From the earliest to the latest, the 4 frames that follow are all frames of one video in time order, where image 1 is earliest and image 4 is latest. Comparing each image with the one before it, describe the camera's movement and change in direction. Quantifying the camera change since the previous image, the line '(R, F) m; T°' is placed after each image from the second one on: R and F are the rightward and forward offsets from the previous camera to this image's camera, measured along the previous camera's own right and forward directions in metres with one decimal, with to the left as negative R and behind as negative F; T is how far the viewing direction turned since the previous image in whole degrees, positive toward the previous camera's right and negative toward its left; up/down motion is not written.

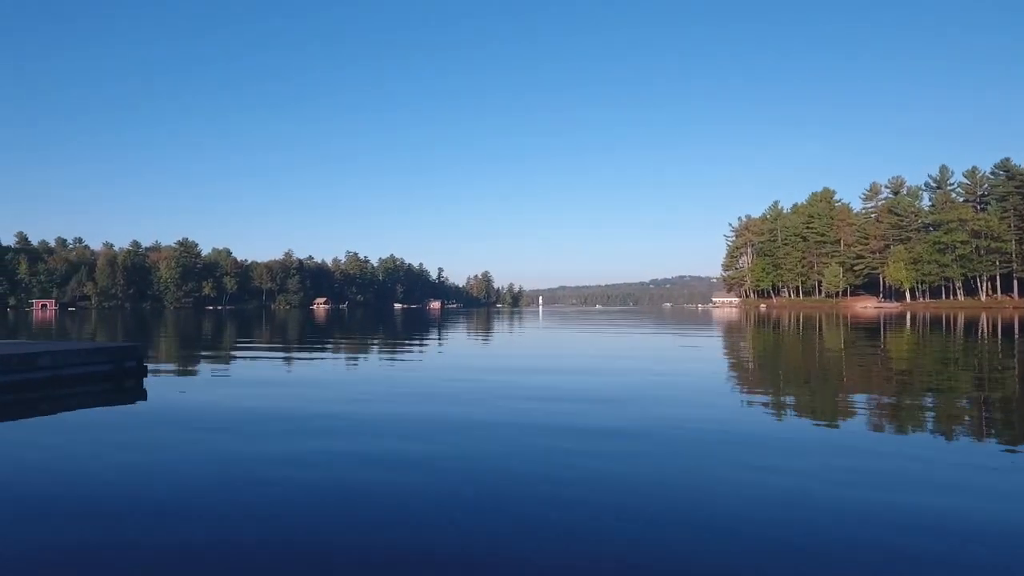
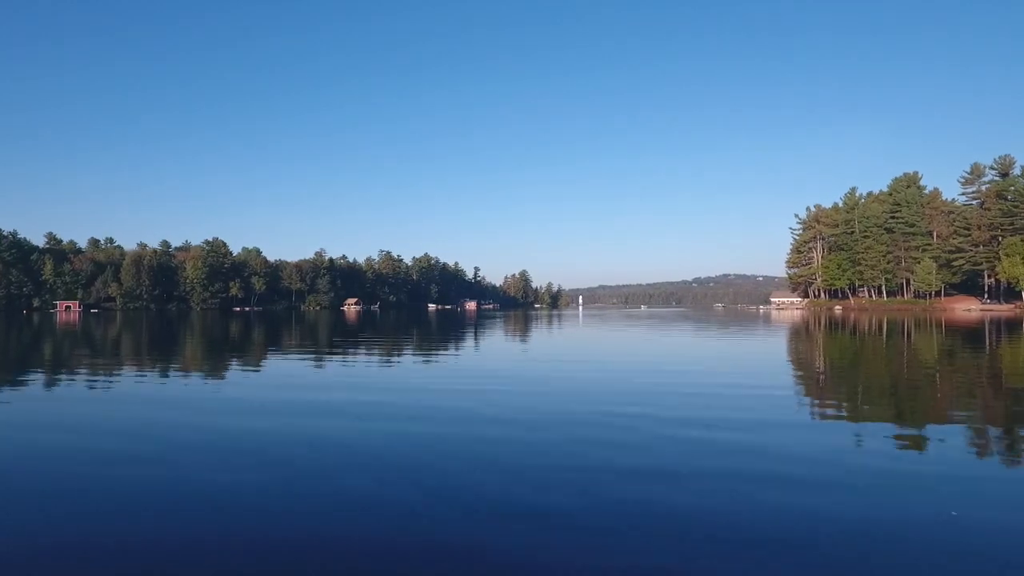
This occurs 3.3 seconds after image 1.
(0.0, +2.6) m; -3°
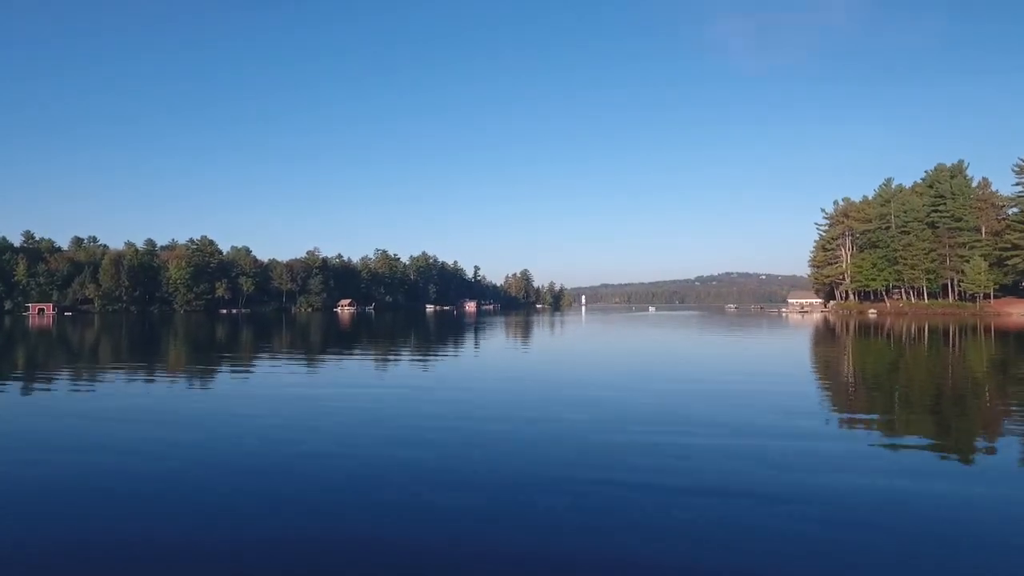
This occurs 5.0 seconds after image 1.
(0.0, +2.1) m; 0°
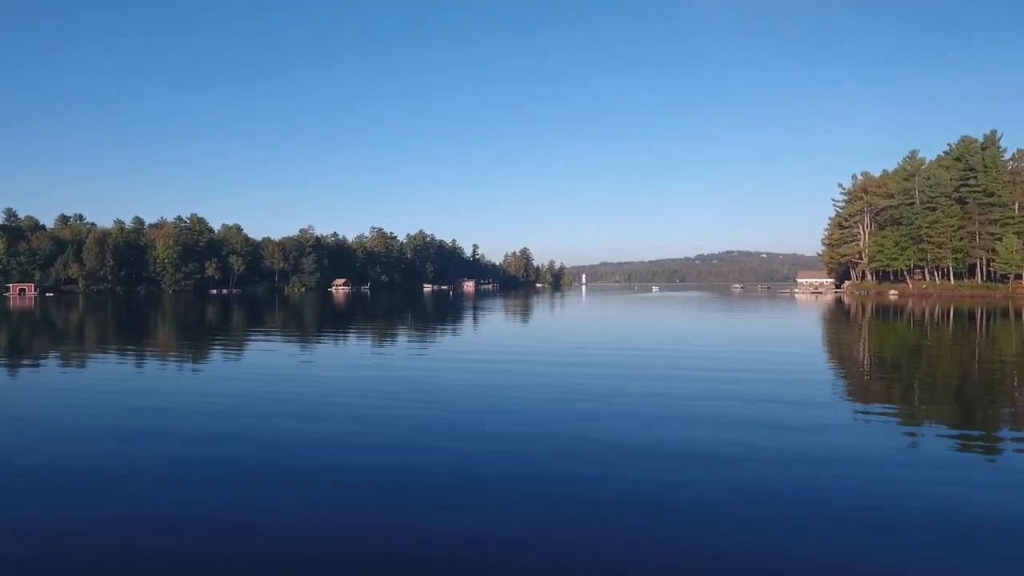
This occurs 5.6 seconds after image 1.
(0.0, +1.2) m; 0°
